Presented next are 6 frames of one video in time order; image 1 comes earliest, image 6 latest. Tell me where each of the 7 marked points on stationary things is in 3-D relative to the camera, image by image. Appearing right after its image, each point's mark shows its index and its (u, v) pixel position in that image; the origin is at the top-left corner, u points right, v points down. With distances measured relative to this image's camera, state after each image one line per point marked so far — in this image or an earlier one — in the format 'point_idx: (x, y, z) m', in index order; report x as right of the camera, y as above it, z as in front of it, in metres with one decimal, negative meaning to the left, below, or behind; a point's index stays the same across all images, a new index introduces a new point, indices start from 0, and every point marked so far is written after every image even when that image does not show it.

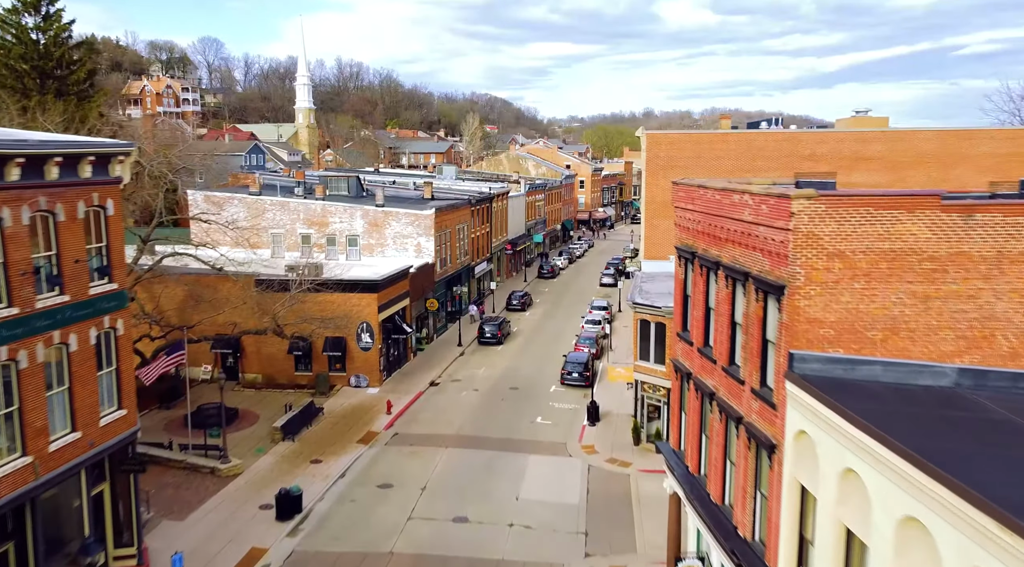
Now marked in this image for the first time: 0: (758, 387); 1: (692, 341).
0: (+3.6, -1.5, +12.1) m
1: (+3.3, -1.1, +15.2) m
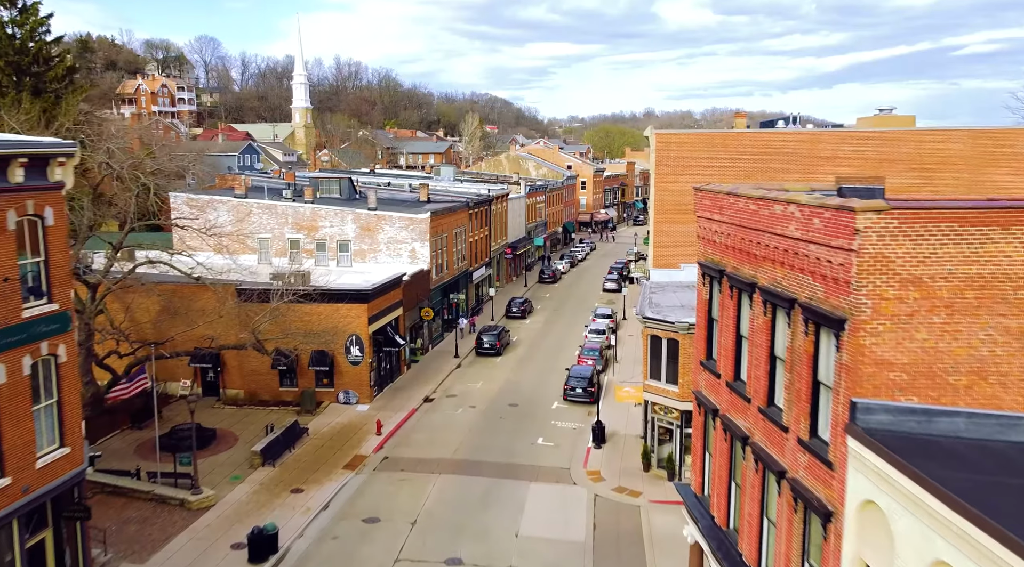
0: (+3.6, -1.9, +10.0) m
1: (+3.3, -1.4, +13.1) m
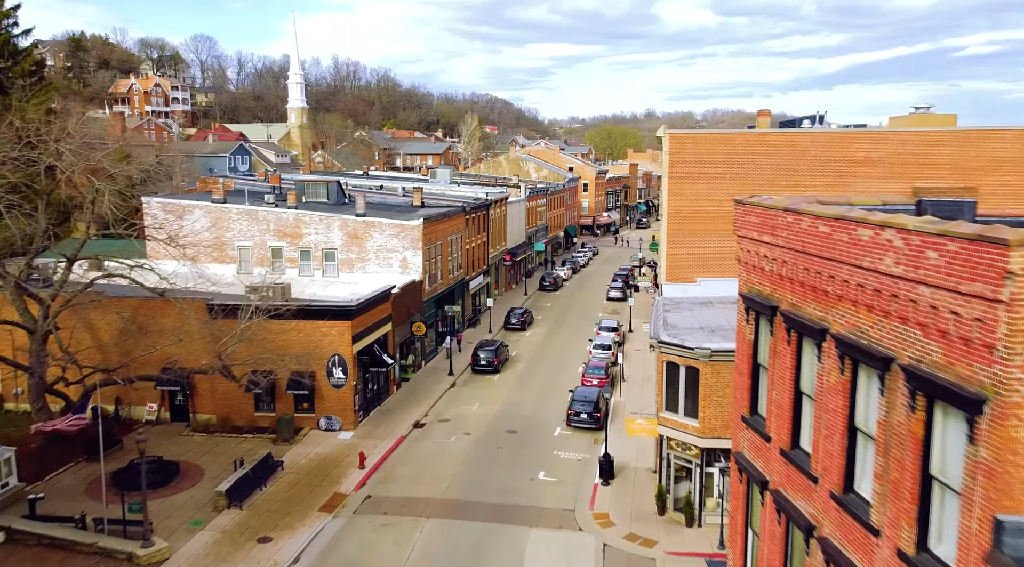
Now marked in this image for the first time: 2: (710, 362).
0: (+3.5, -2.4, +7.3) m
1: (+3.3, -1.9, +10.4) m
2: (+4.8, -1.9, +19.9) m
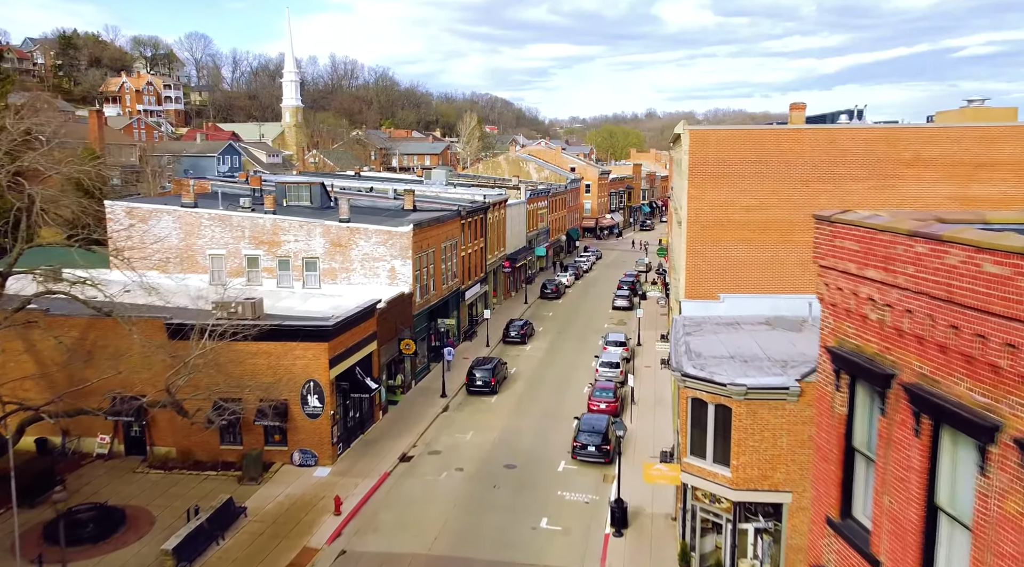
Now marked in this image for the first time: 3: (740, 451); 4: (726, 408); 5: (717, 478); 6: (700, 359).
0: (+3.5, -2.9, +4.1) m
1: (+3.2, -2.4, +7.2) m
2: (+4.7, -2.4, +16.7) m
3: (+4.7, -3.4, +16.9) m
4: (+4.5, -2.6, +17.2) m
5: (+4.3, -4.1, +17.4) m
6: (+4.3, -1.7, +18.7) m
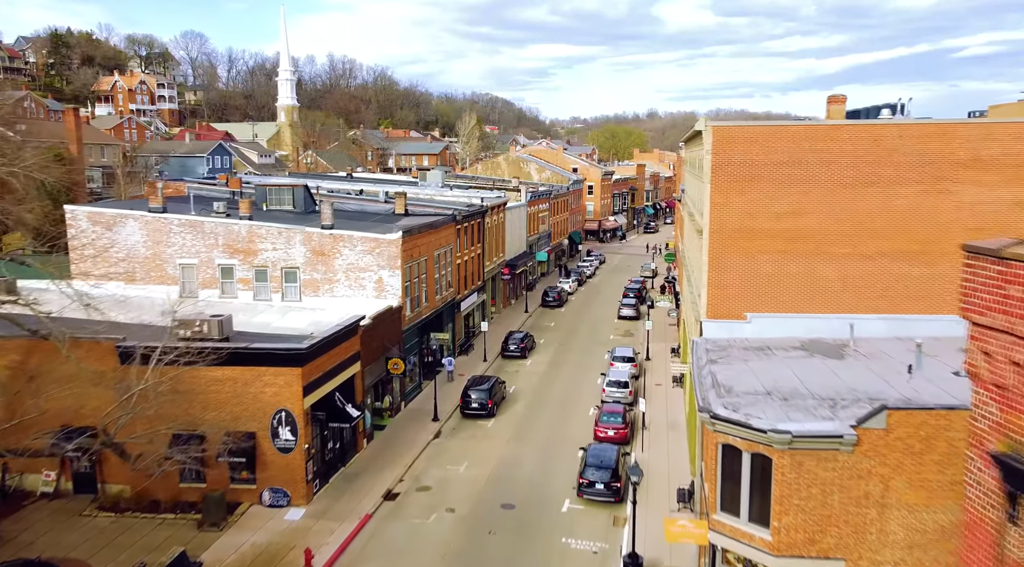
0: (+3.4, -3.3, +1.2) m
1: (+3.1, -2.8, +4.3) m
2: (+4.7, -2.8, +13.9) m
3: (+4.6, -3.9, +14.0) m
4: (+4.4, -3.0, +14.3) m
5: (+4.3, -4.6, +14.6) m
6: (+4.2, -2.2, +15.8) m
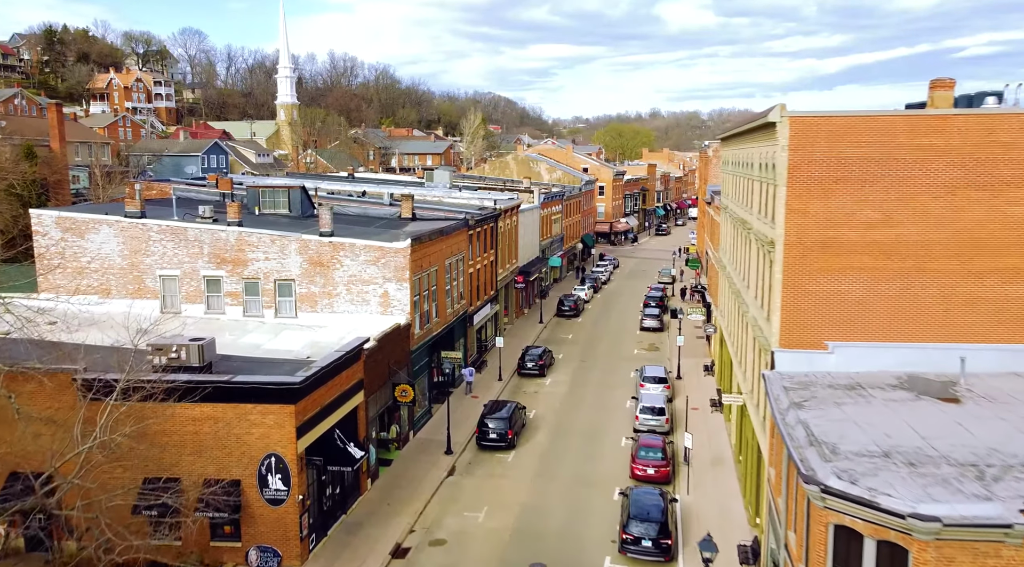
0: (+4.1, -3.8, -2.2) m
1: (+3.8, -3.3, +0.9) m
2: (+5.4, -3.3, +10.5) m
3: (+5.3, -4.3, +10.6) m
4: (+5.1, -3.5, +10.9) m
5: (+5.0, -5.0, +11.2) m
6: (+4.9, -2.6, +12.4) m
